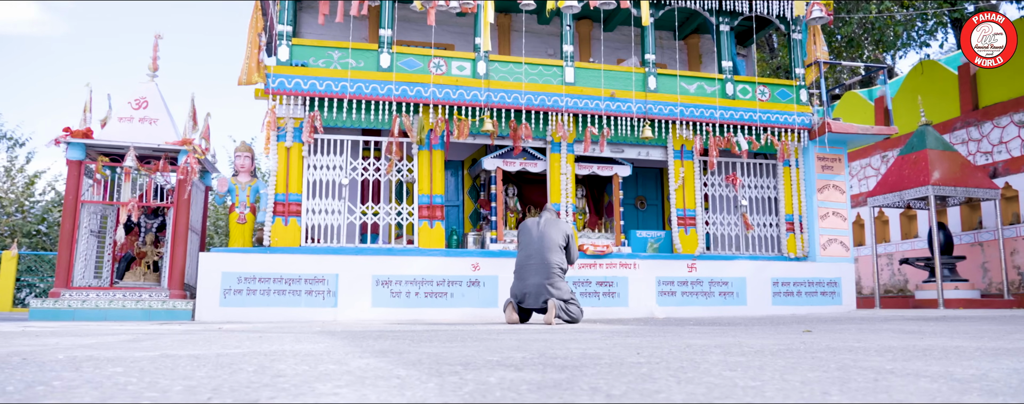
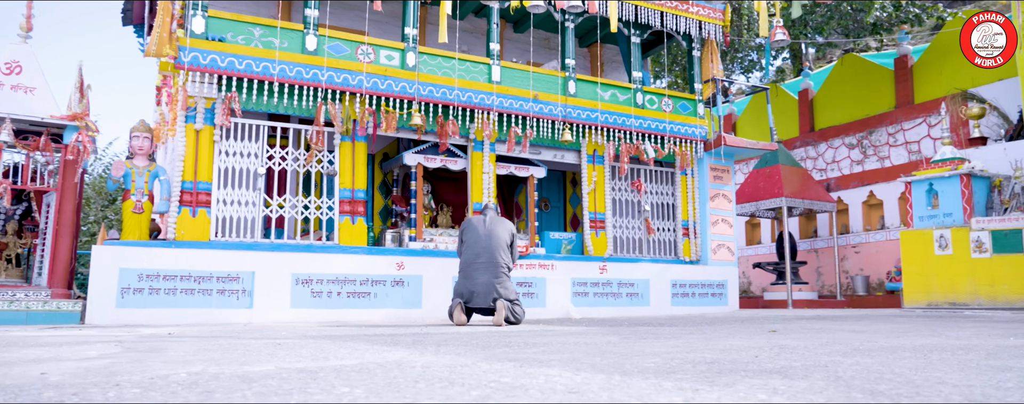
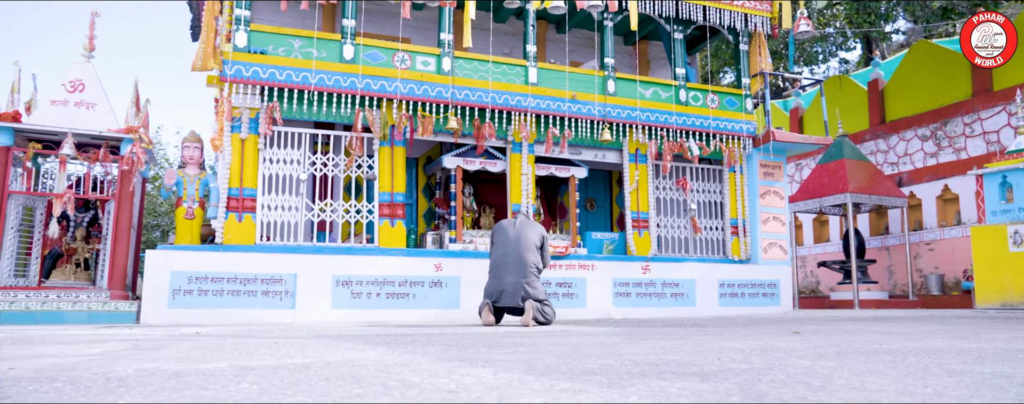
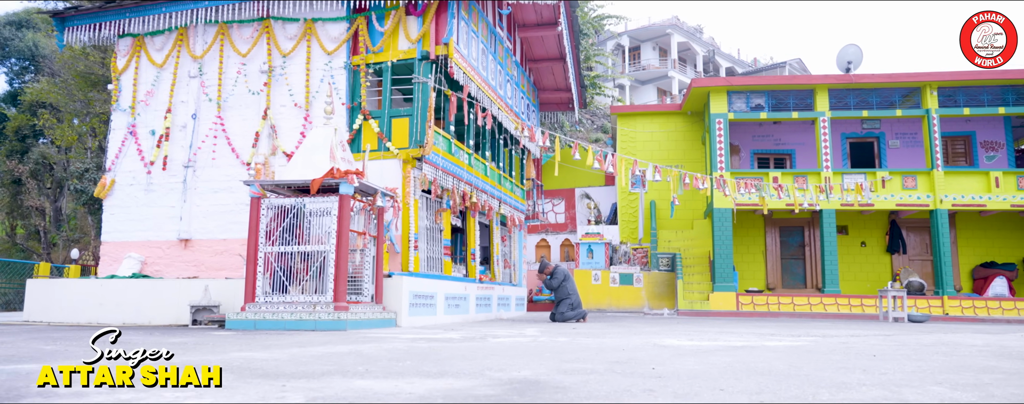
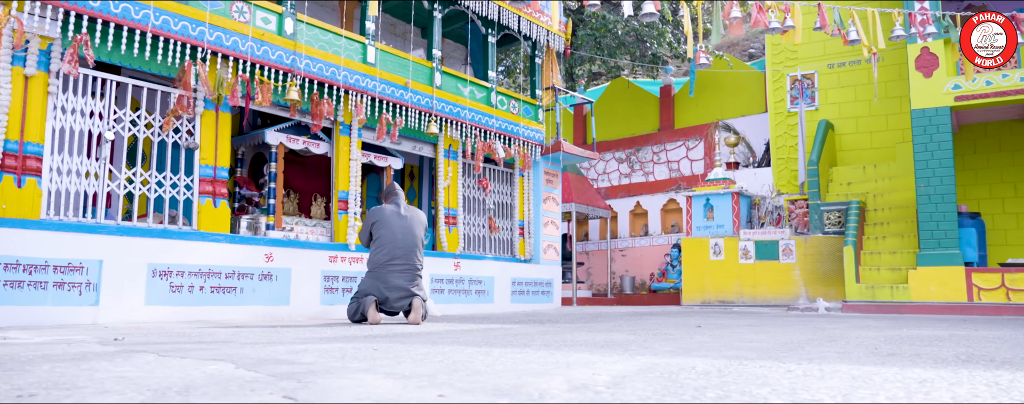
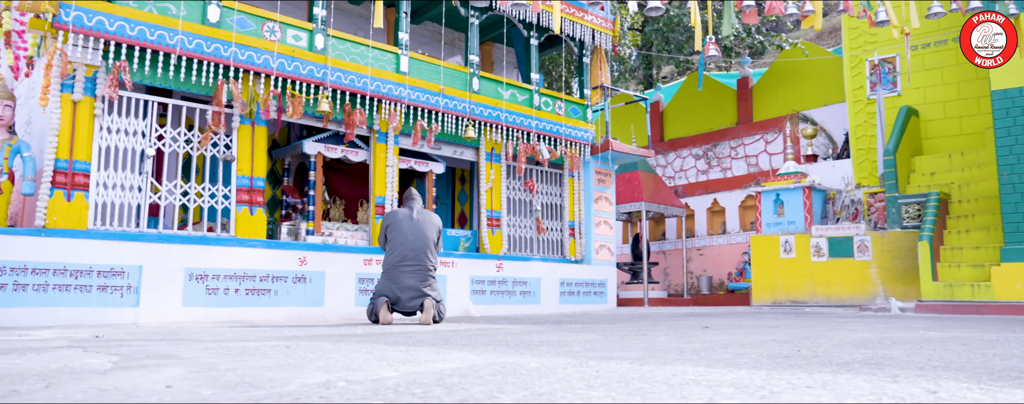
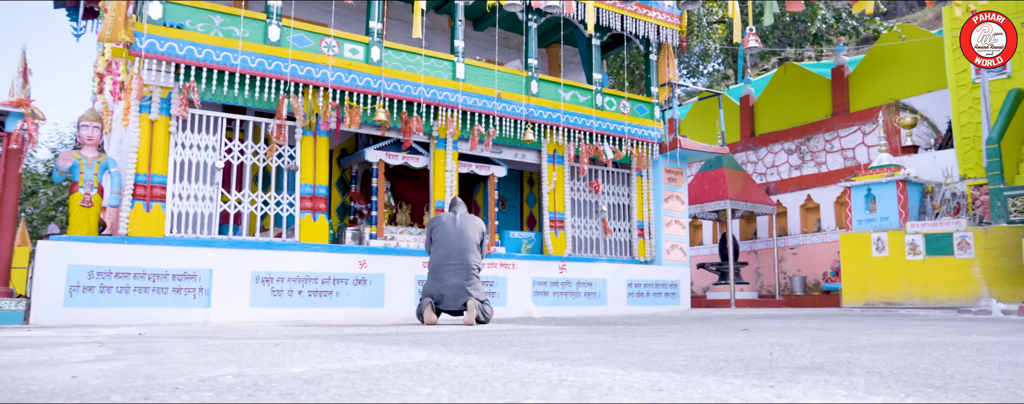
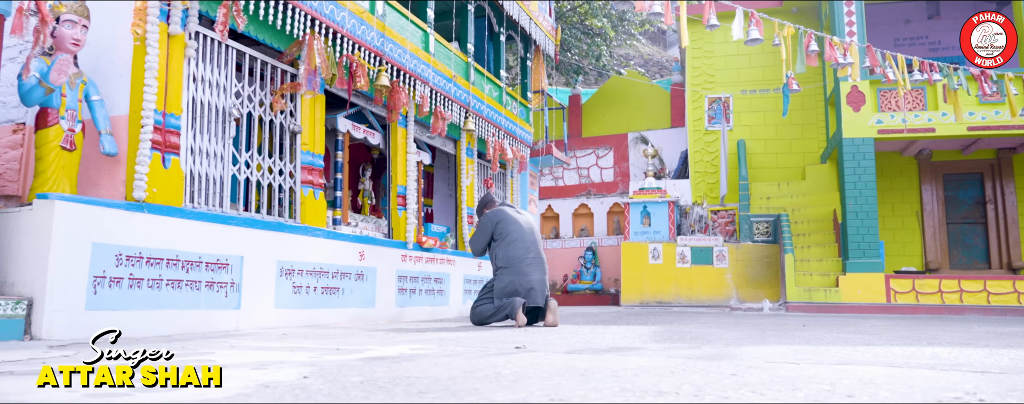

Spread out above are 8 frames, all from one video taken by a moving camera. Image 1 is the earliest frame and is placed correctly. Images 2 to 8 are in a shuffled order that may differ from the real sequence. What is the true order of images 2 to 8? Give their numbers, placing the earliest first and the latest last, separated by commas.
3, 2, 7, 6, 5, 8, 4
